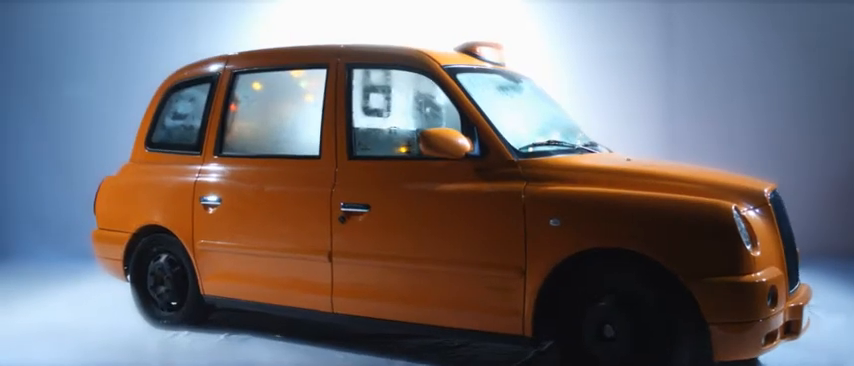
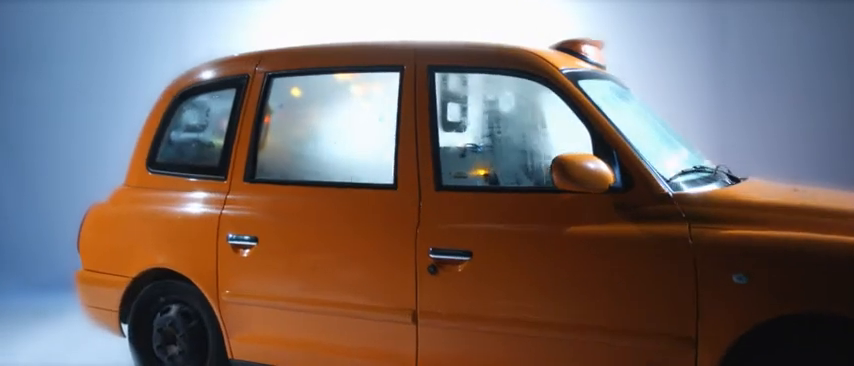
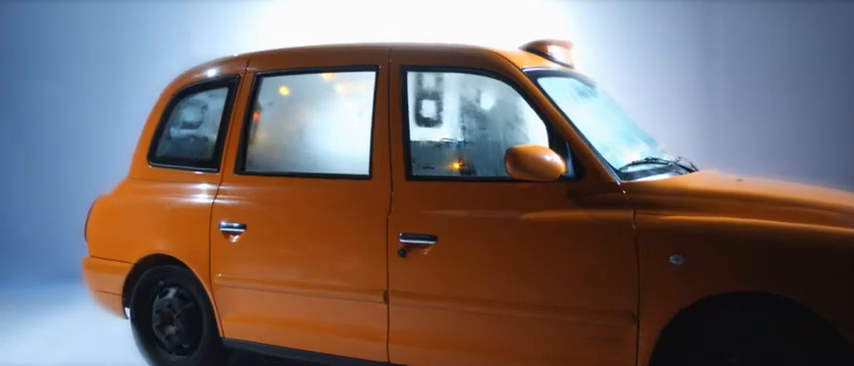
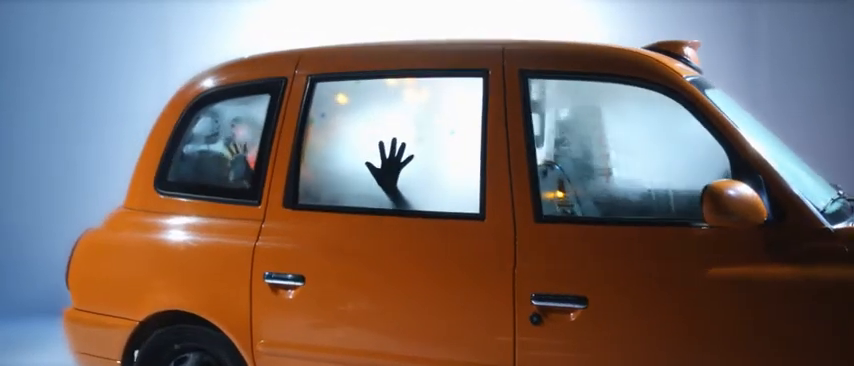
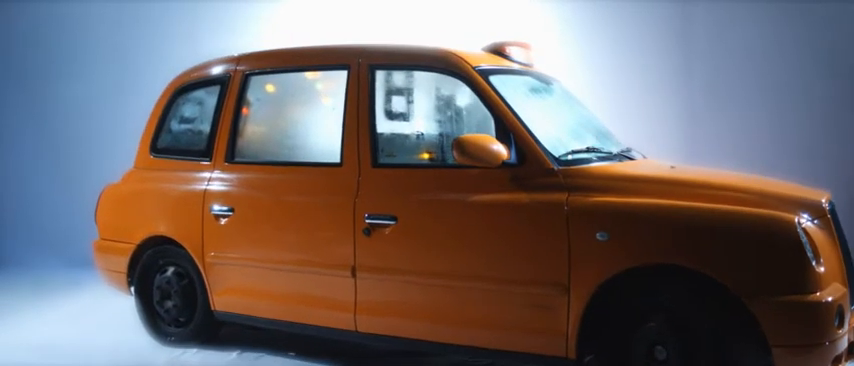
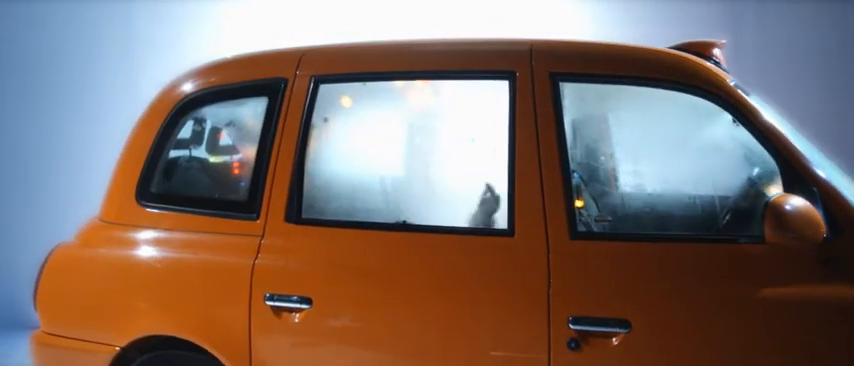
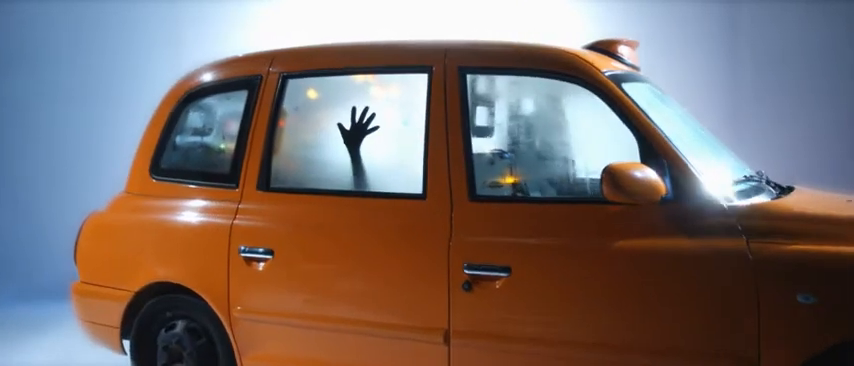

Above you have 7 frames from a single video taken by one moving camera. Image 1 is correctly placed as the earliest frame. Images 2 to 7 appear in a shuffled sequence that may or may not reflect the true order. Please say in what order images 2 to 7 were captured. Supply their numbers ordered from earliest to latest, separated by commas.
5, 3, 2, 7, 4, 6
